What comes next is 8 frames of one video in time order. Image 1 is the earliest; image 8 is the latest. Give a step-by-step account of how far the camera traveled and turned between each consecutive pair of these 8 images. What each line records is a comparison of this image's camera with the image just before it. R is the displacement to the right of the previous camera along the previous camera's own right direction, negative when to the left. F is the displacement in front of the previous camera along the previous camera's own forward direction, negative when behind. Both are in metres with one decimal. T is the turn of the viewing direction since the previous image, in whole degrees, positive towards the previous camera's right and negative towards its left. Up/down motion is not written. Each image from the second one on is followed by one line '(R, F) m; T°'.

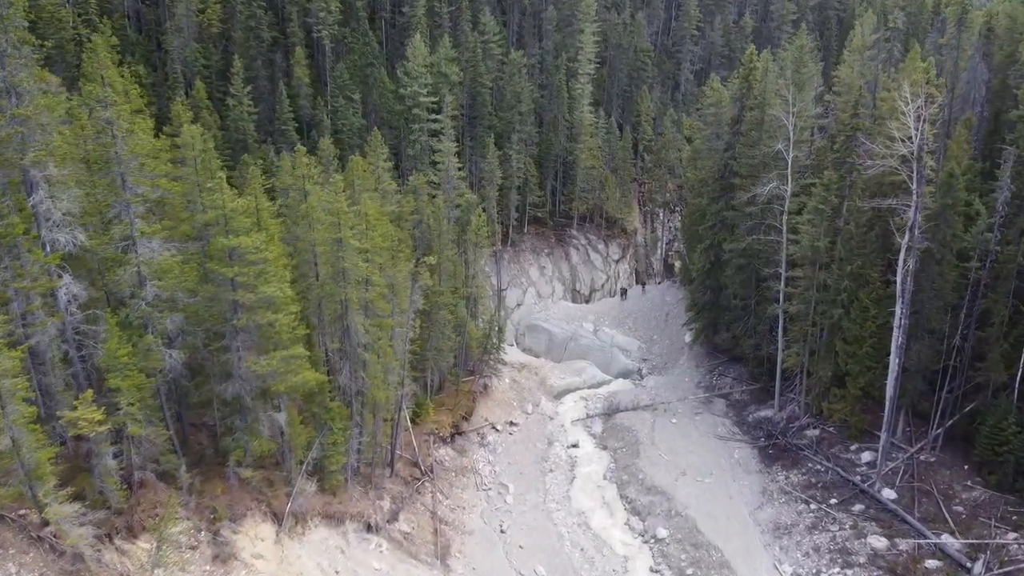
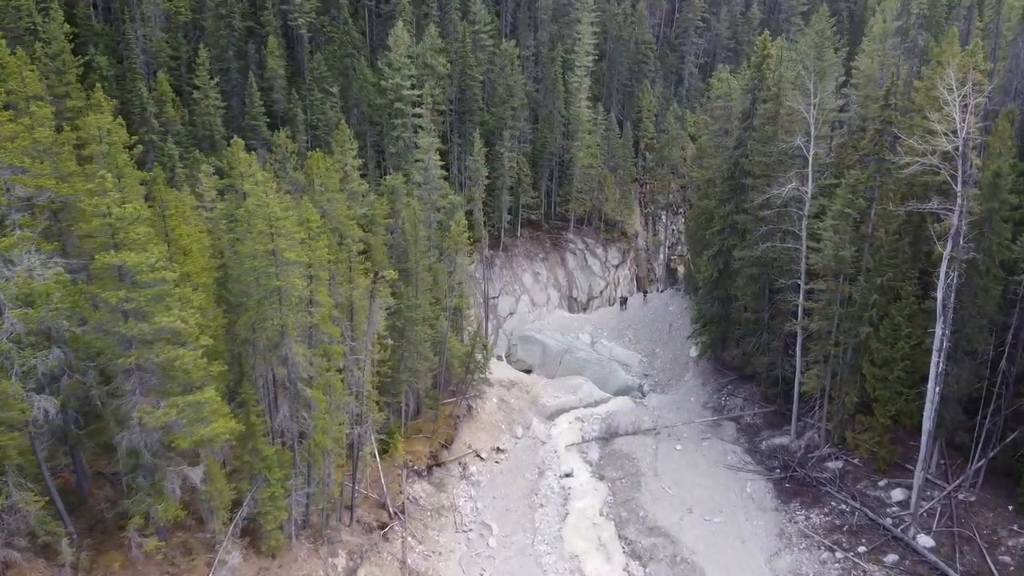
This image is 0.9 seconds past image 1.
(+0.7, +4.0) m; 0°
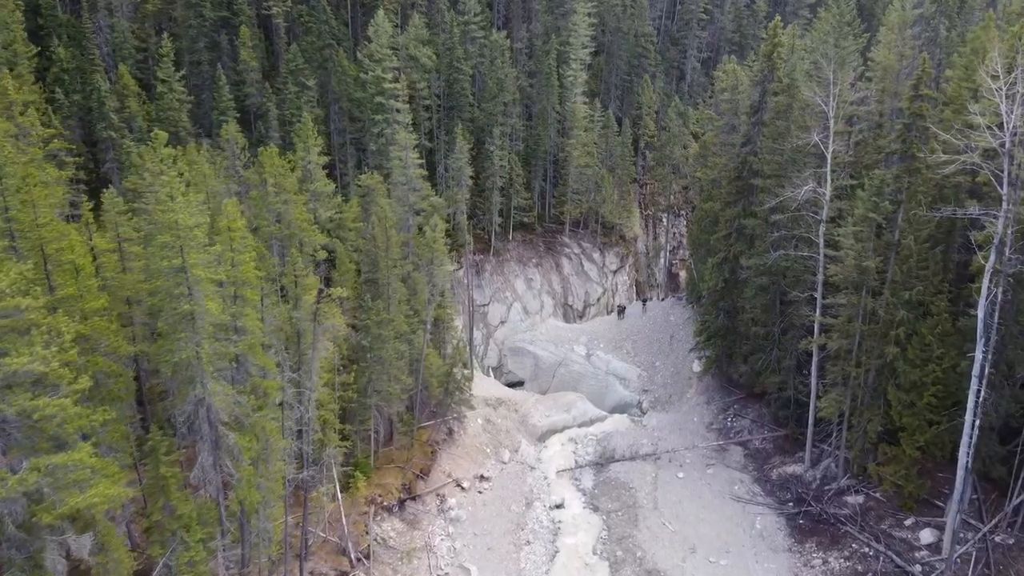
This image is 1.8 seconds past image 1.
(+0.7, +3.3) m; 0°
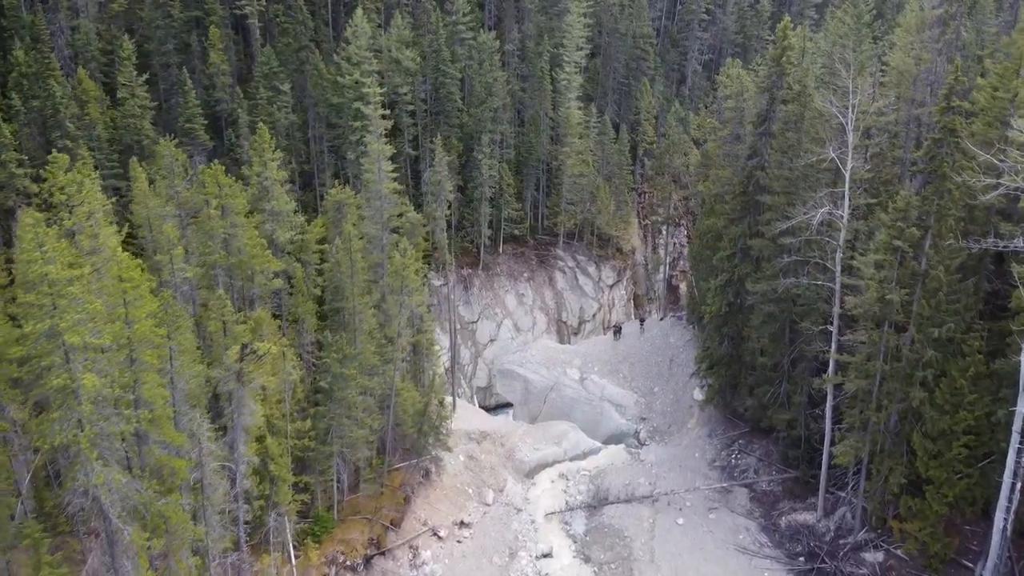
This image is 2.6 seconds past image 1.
(+0.7, +2.9) m; 0°
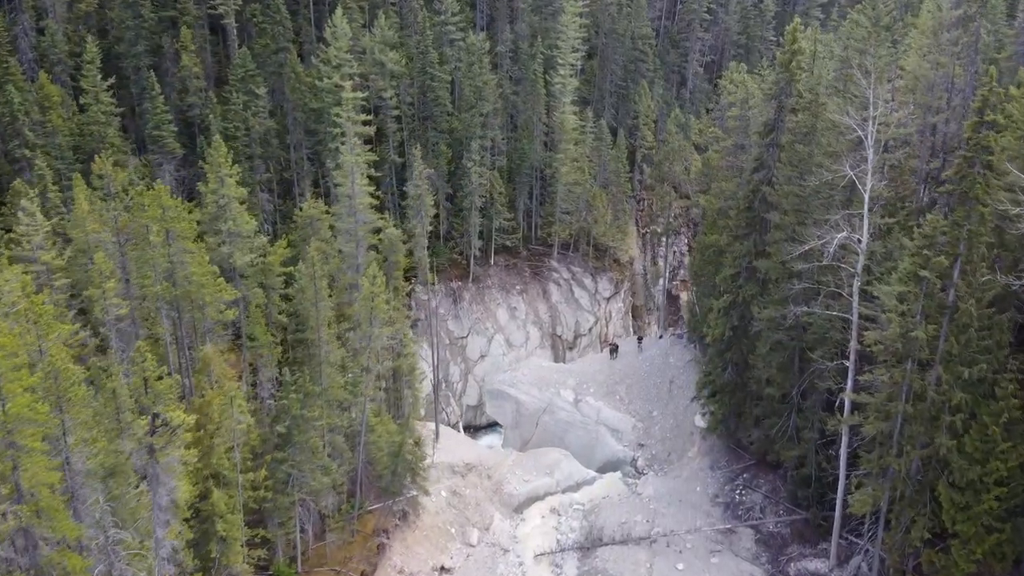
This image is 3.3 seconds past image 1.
(+0.5, +2.4) m; 0°
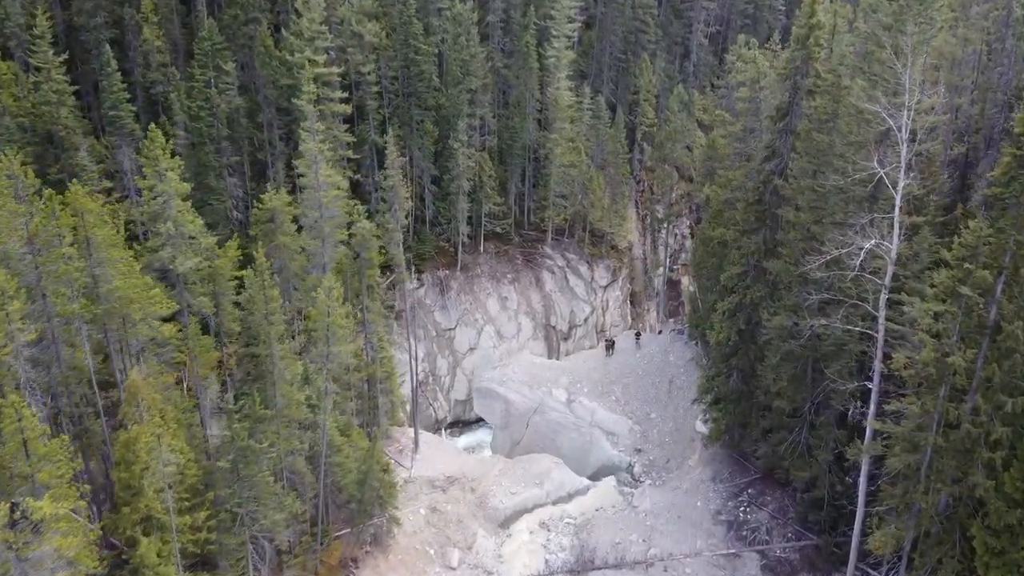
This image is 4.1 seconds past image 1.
(+0.6, +2.8) m; 0°
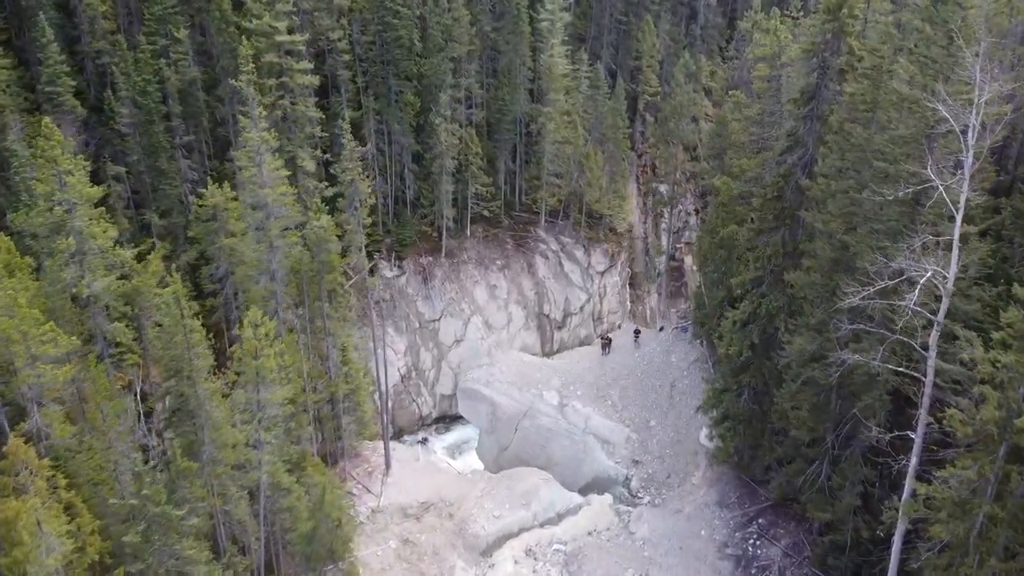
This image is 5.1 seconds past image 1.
(+0.6, +3.5) m; 0°
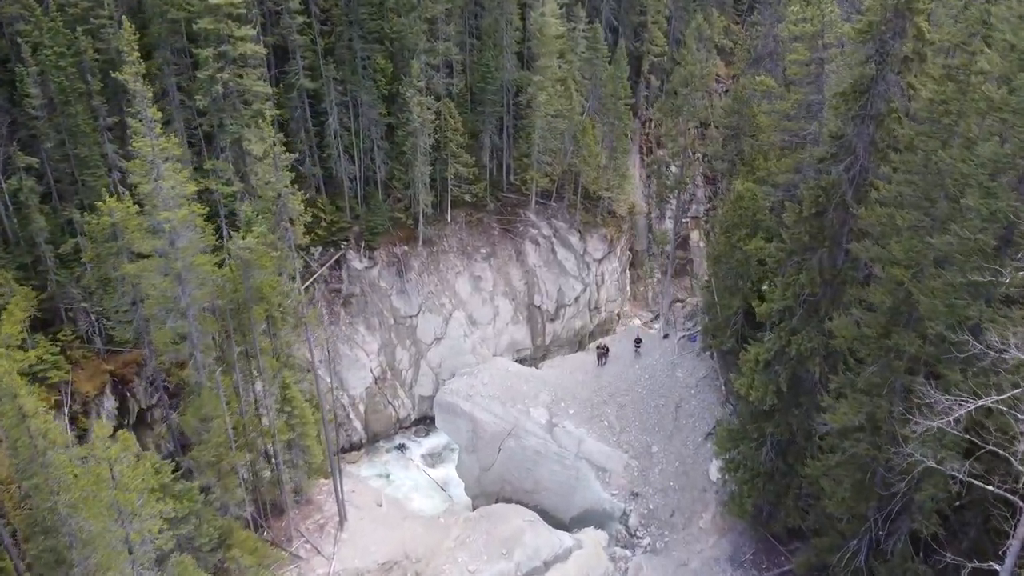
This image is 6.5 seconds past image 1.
(+0.7, +4.5) m; 0°
